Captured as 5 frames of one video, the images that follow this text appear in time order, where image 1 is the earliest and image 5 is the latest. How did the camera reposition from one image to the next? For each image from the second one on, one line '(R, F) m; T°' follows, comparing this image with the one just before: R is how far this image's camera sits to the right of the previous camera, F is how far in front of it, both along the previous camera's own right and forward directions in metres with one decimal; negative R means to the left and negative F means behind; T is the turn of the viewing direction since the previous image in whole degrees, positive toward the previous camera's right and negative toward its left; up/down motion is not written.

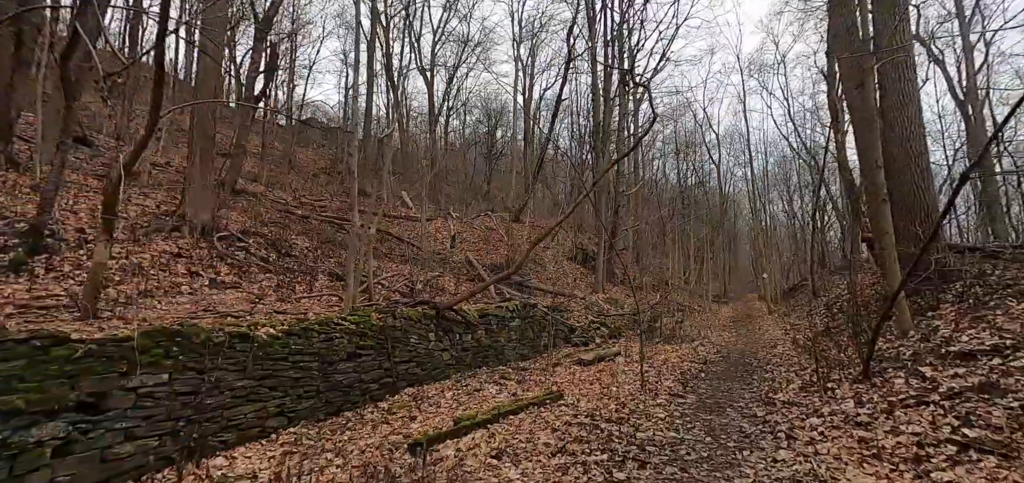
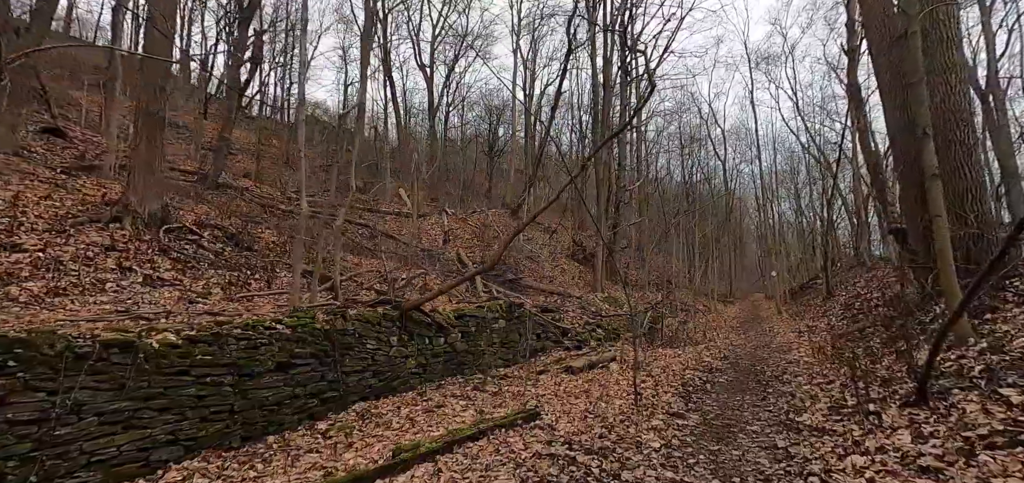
(+0.4, +1.1) m; -1°
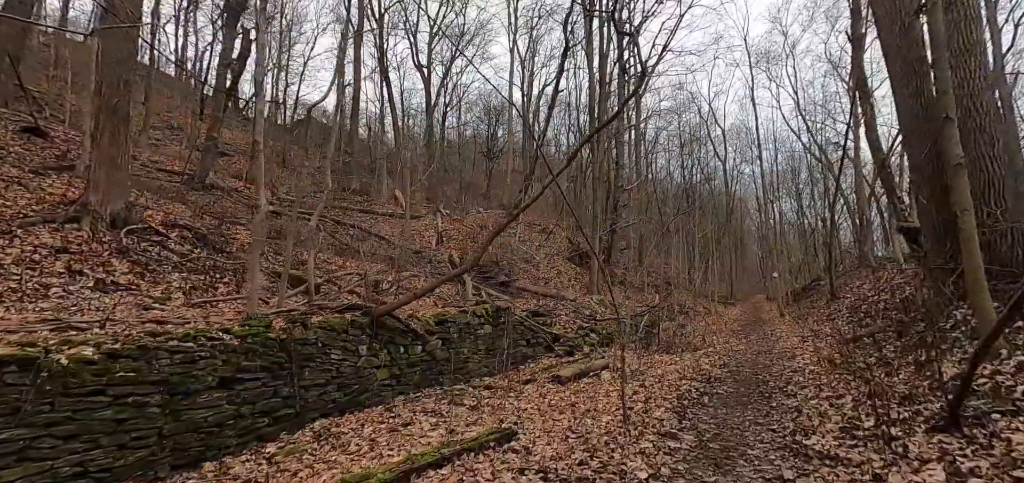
(+0.3, +0.6) m; 0°
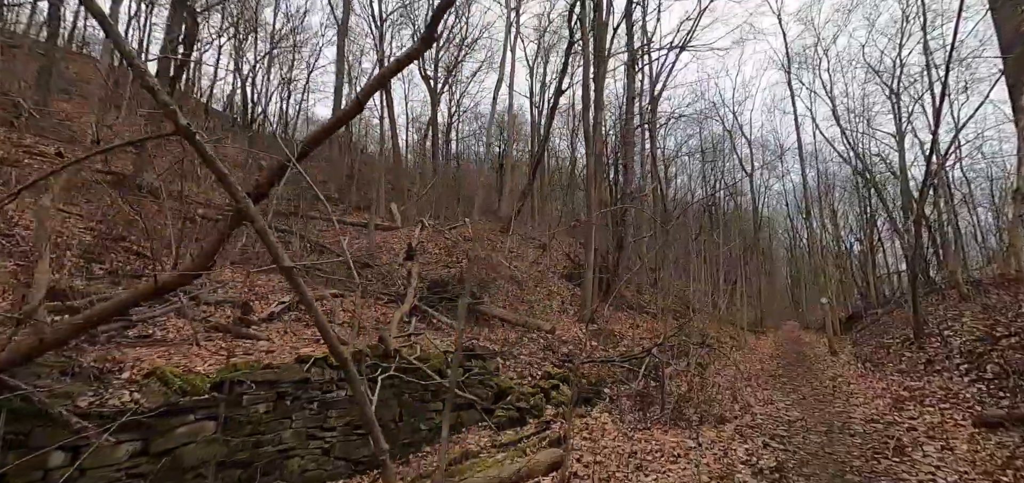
(+1.4, +4.0) m; -2°
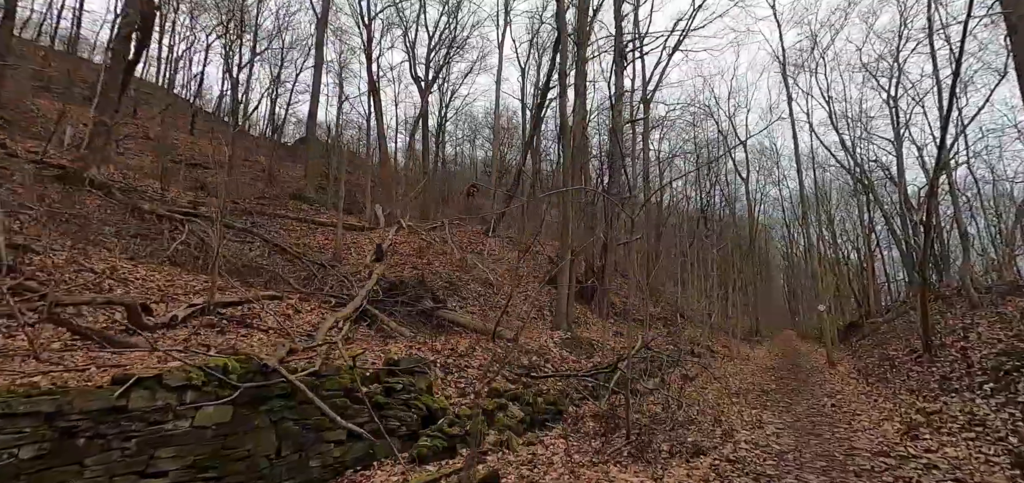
(+0.8, +1.3) m; 0°
